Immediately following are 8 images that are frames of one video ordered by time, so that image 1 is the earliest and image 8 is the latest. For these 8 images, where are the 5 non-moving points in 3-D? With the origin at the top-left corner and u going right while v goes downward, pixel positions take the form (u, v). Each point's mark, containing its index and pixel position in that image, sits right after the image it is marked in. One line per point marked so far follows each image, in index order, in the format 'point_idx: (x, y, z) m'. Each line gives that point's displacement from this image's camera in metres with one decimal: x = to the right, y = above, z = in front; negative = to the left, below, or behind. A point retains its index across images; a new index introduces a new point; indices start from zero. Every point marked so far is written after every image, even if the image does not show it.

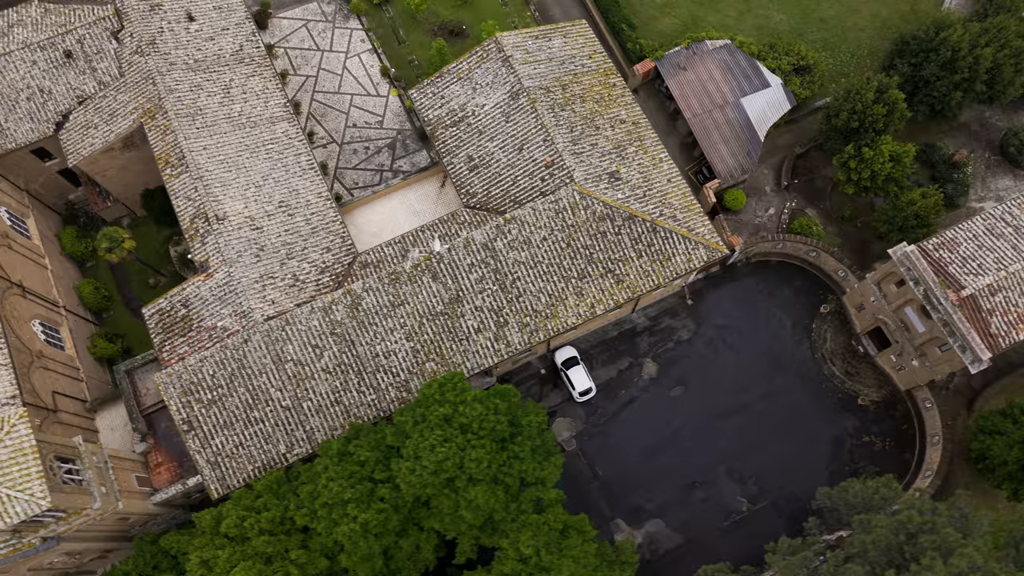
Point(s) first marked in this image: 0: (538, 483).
0: (+0.7, -5.3, +19.6) m
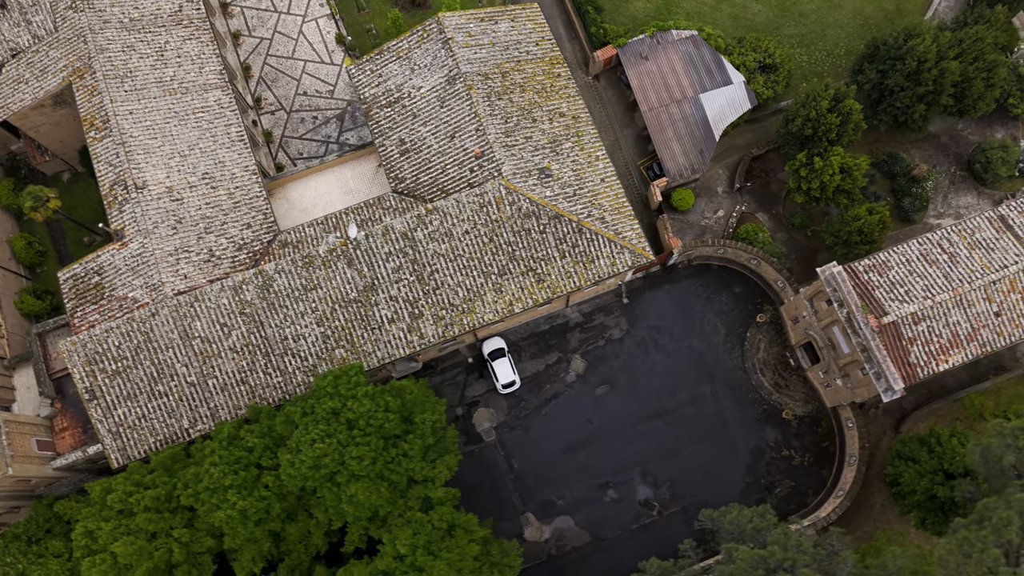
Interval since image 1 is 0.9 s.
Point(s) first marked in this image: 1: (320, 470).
0: (-2.3, -5.3, +19.6) m
1: (-4.8, -4.5, +17.9) m
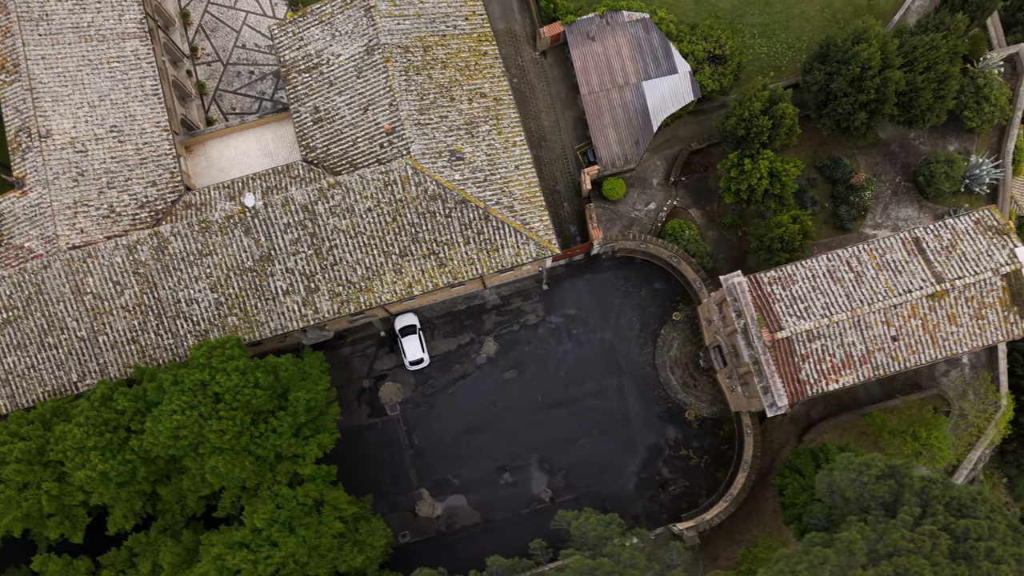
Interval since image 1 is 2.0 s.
0: (-5.9, -4.7, +19.8) m
1: (-8.4, -3.8, +18.1) m
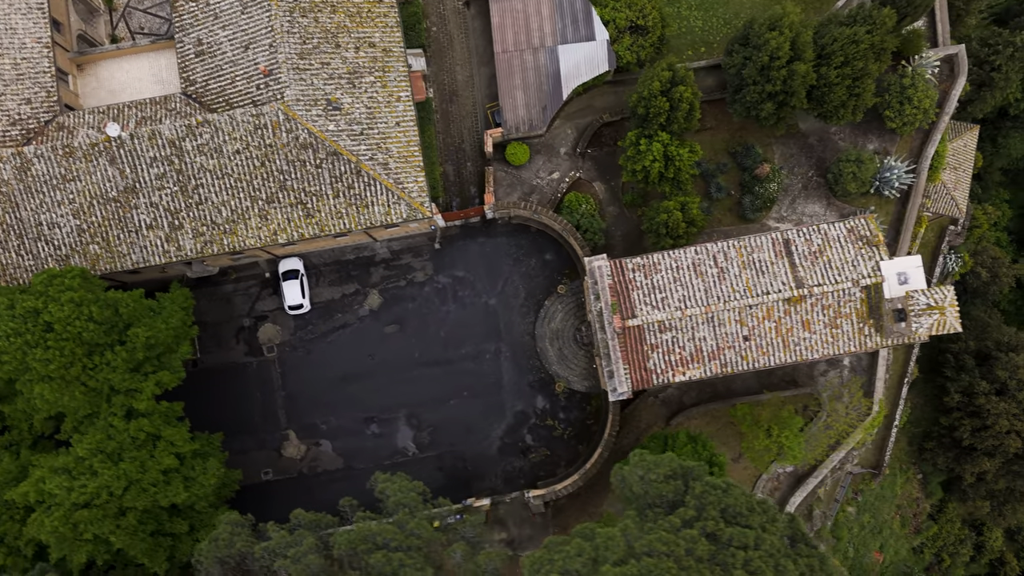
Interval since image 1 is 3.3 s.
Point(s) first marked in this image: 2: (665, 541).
0: (-10.6, -2.9, +20.1) m
1: (-13.0, -2.0, +18.4) m
2: (+3.2, -5.3, +15.2) m
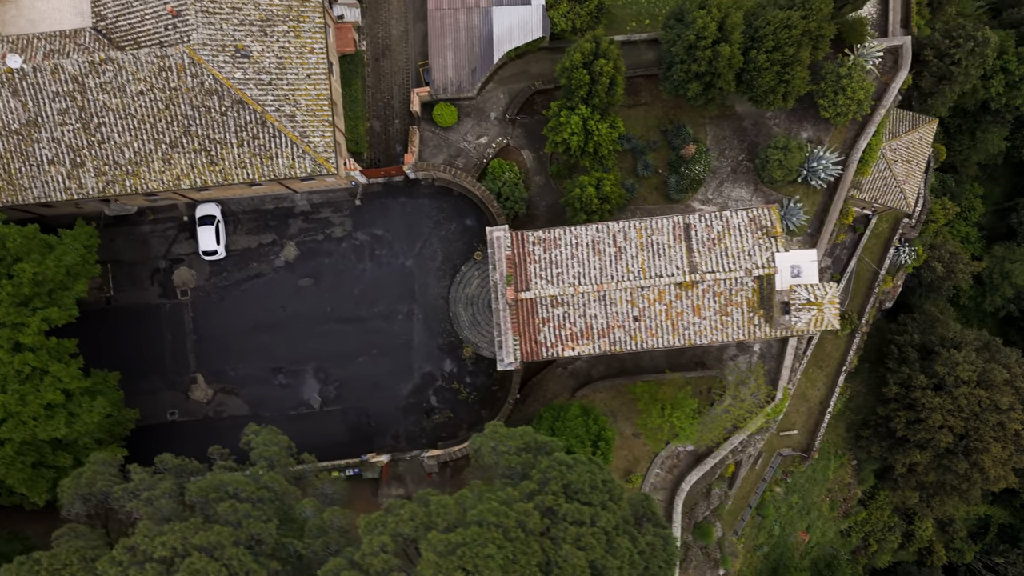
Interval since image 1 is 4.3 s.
0: (-14.0, -1.1, +20.4) m
1: (-16.2, -0.1, +18.5) m
2: (-0.3, -4.9, +15.5) m
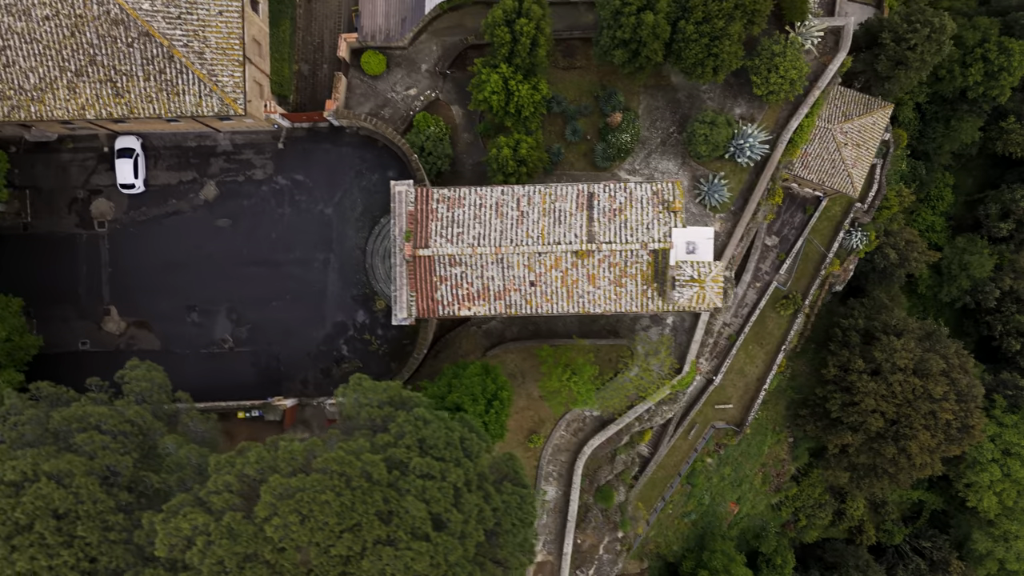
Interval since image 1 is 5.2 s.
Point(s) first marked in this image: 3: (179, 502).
0: (-17.1, +1.2, +20.4) m
1: (-19.3, +2.3, +18.6) m
2: (-3.8, -3.8, +15.9) m
3: (-7.3, -4.7, +15.7) m
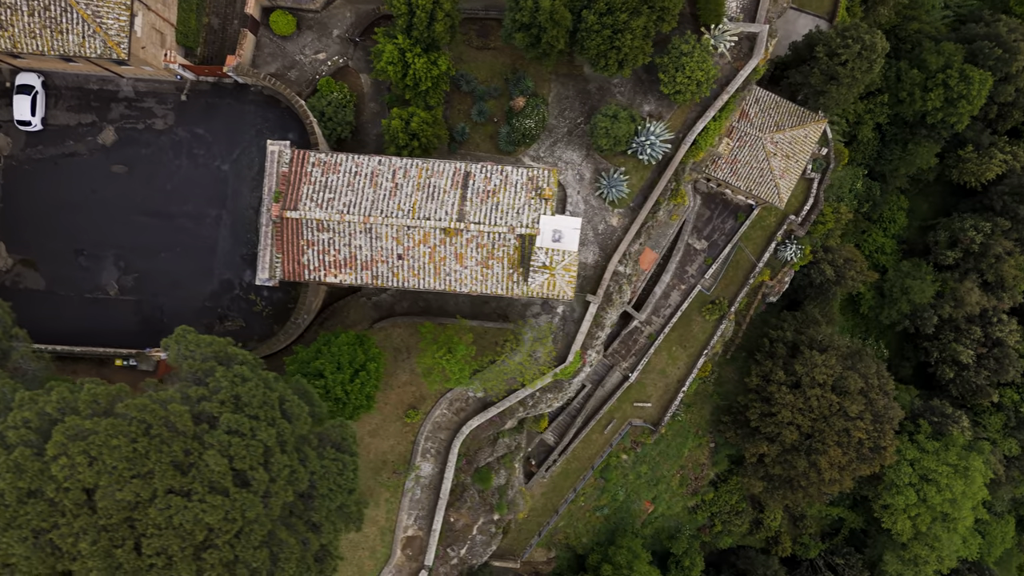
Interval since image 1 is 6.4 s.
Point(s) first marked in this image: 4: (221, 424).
0: (-21.0, +3.7, +20.3) m
1: (-23.1, +4.9, +18.4) m
2: (-8.2, -2.7, +16.0) m
3: (-11.8, -3.2, +15.8) m
4: (-6.7, -3.1, +16.6) m
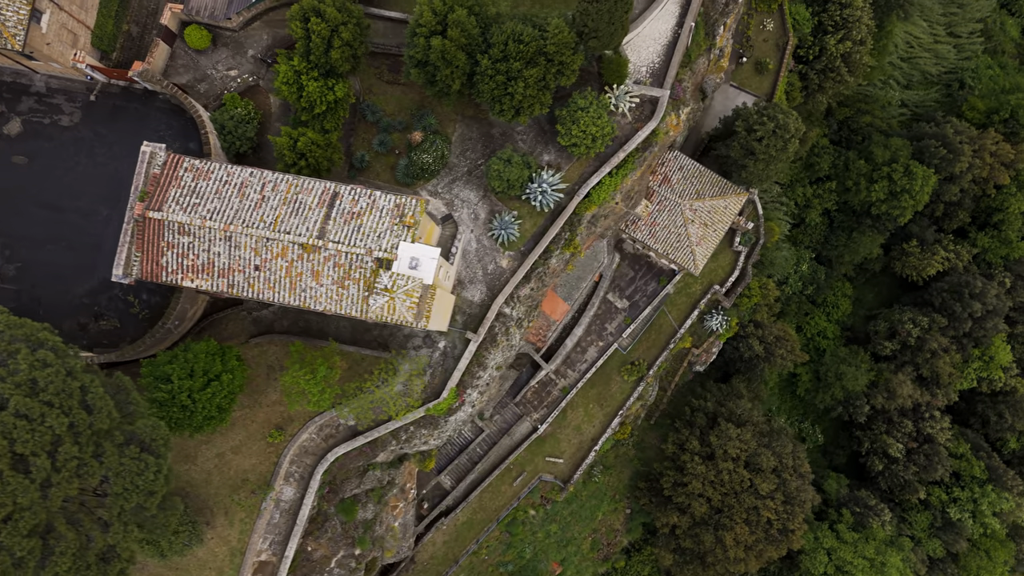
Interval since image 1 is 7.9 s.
0: (-25.0, +5.3, +20.7) m
1: (-26.9, +6.9, +18.9) m
2: (-12.9, -2.0, +15.8) m
3: (-16.5, -2.1, +15.6) m
4: (-11.5, -2.7, +16.4) m
